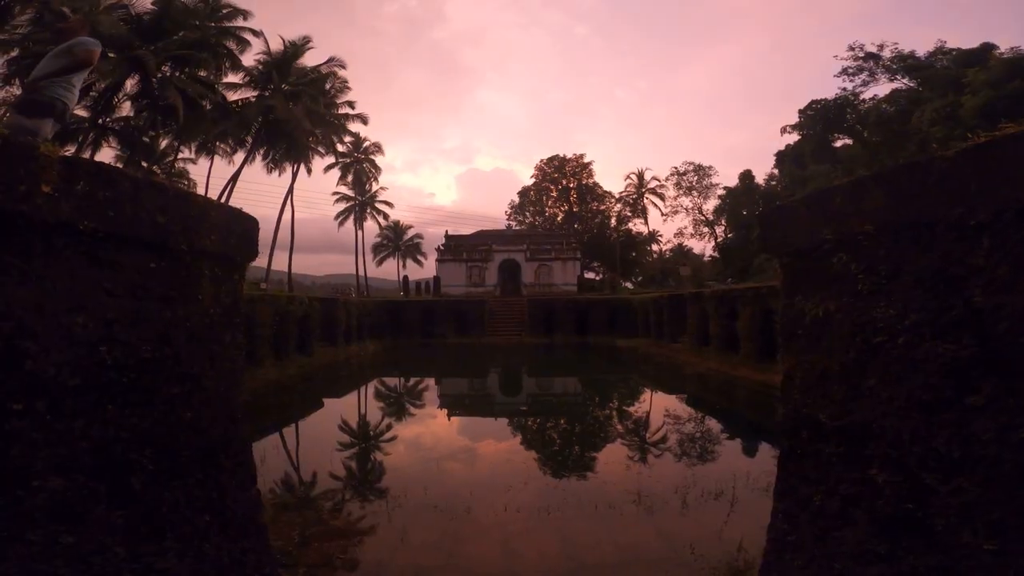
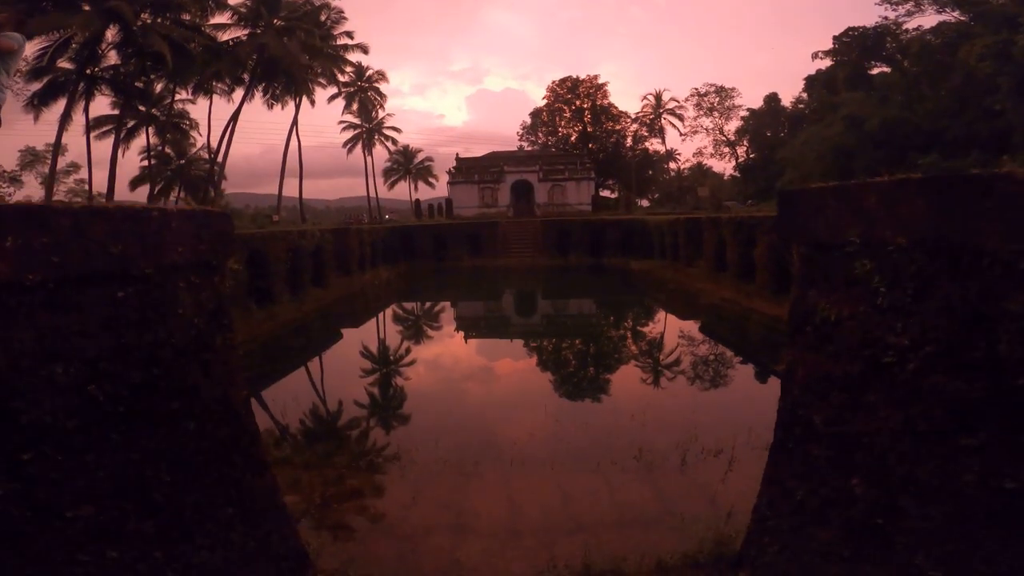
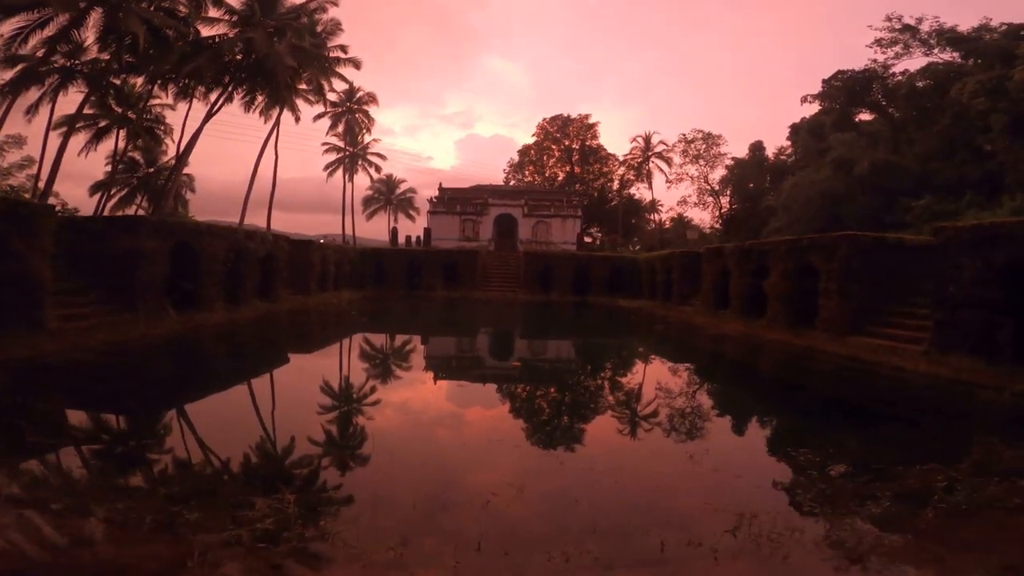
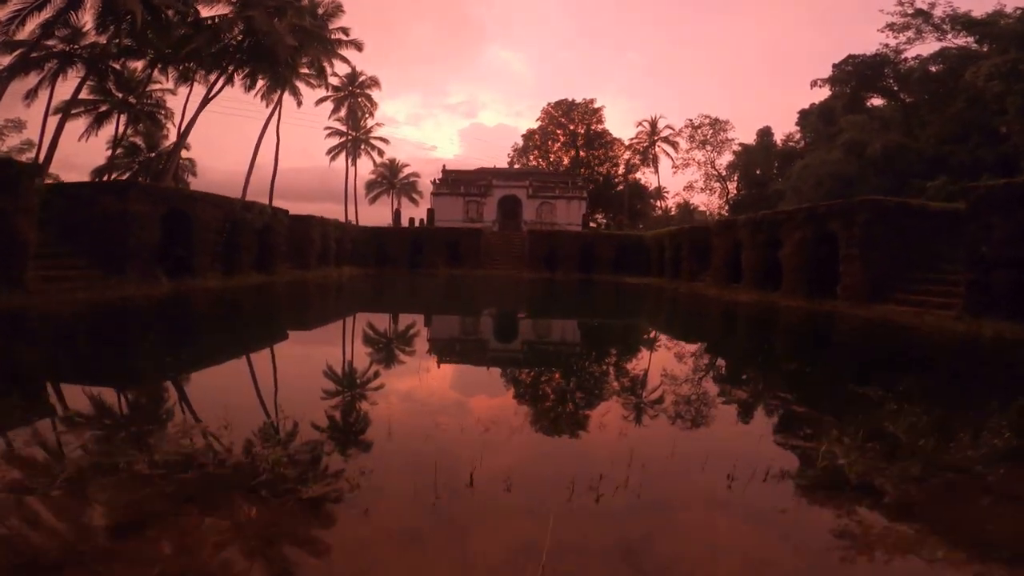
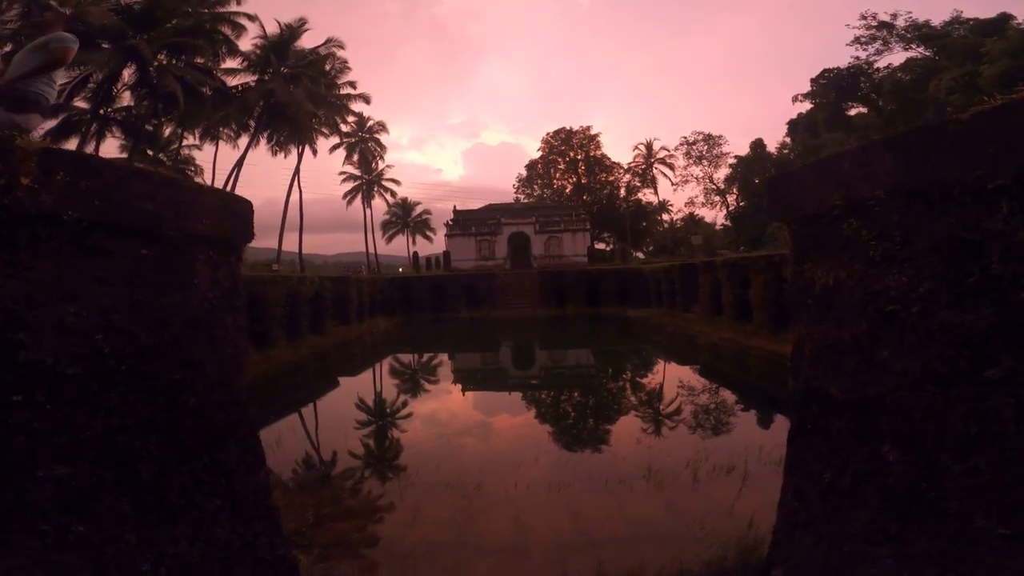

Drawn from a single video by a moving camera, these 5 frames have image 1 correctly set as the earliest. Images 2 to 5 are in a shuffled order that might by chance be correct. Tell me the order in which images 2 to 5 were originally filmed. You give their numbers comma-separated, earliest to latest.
5, 2, 3, 4
